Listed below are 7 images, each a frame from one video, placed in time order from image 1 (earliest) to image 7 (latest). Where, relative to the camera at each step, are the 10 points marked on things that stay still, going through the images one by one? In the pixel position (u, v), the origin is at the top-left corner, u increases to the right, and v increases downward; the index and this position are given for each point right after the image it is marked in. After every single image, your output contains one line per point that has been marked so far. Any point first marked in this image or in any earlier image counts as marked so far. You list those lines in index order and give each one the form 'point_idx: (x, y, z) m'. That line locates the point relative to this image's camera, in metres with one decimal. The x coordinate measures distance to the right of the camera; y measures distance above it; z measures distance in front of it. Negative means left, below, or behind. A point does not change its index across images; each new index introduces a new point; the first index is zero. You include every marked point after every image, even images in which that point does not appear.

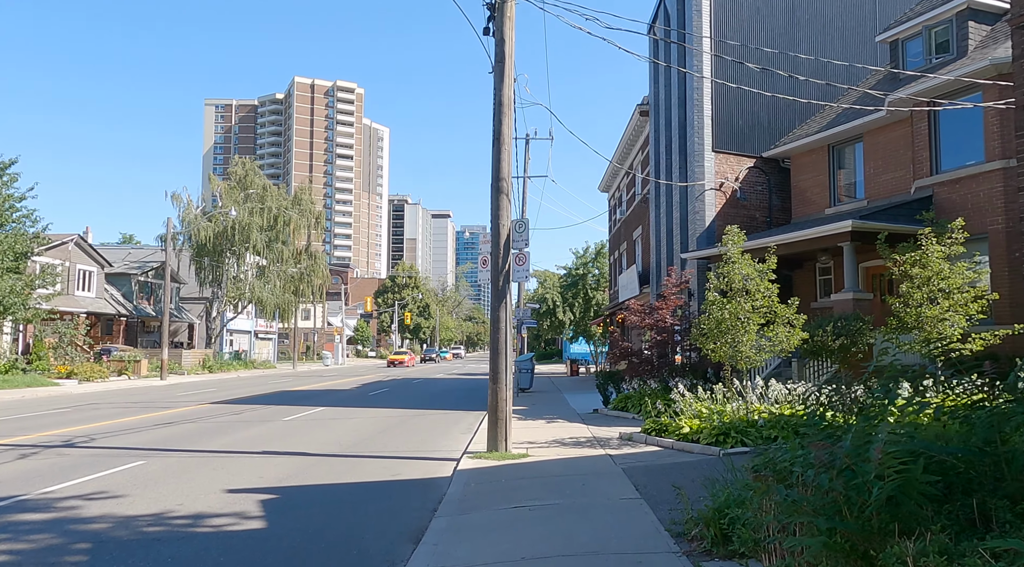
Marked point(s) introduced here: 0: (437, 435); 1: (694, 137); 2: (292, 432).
0: (-1.5, -3.0, +14.1) m
1: (+5.1, +4.1, +19.8) m
2: (-4.4, -3.0, +14.2) m
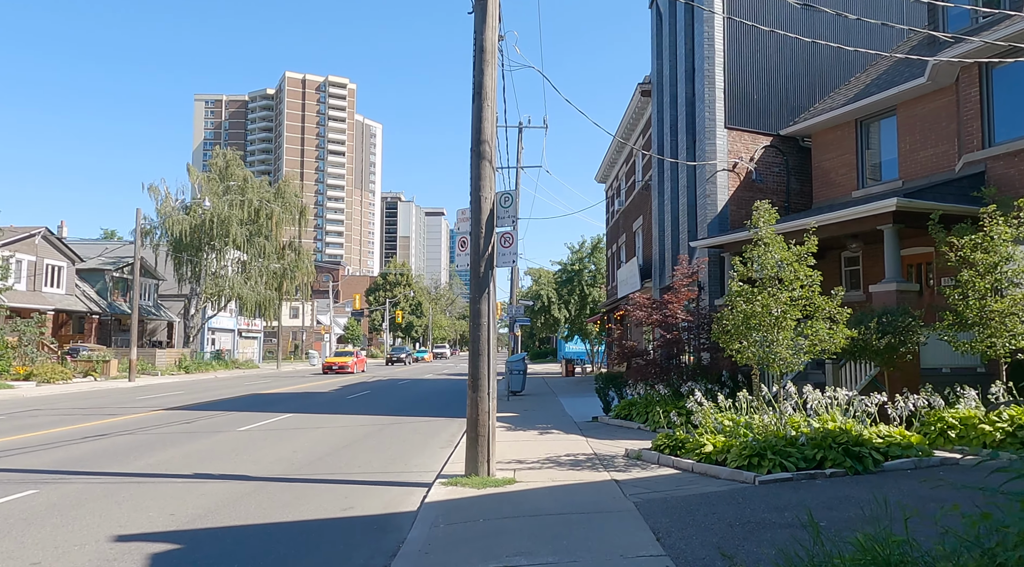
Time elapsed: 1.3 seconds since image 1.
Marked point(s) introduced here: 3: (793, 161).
0: (-1.7, -2.8, +12.0) m
1: (+4.8, +4.3, +17.8) m
2: (-4.6, -2.8, +12.1) m
3: (+7.2, +3.1, +18.1) m
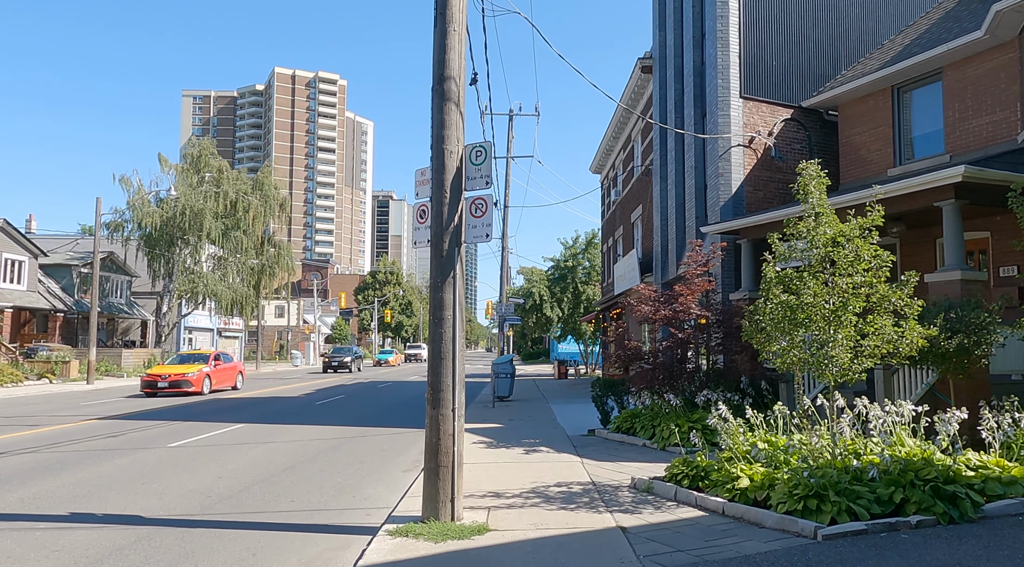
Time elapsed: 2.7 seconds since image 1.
0: (-2.0, -2.7, +9.8) m
1: (+4.5, +4.5, +15.6) m
2: (-4.9, -2.6, +9.8) m
3: (+6.8, +3.3, +15.9) m
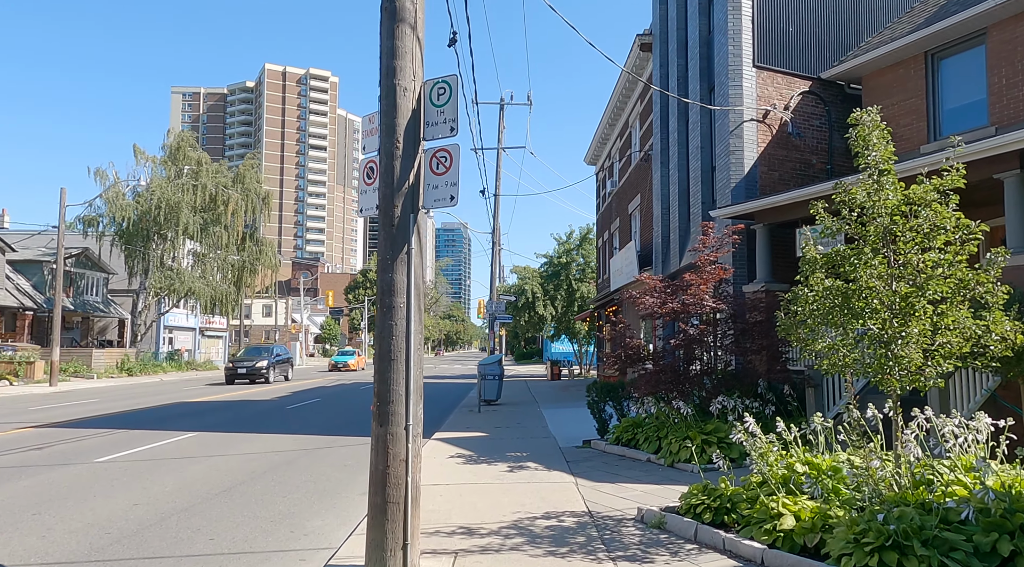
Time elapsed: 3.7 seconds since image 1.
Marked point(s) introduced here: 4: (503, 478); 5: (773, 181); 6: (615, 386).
0: (-2.3, -2.5, +8.1) m
1: (+4.2, +4.6, +13.9) m
2: (-5.2, -2.4, +8.1) m
3: (+6.6, +3.4, +14.3) m
4: (-0.1, -2.5, +9.0) m
5: (+5.0, +2.0, +13.5) m
6: (+1.7, -1.7, +11.6) m
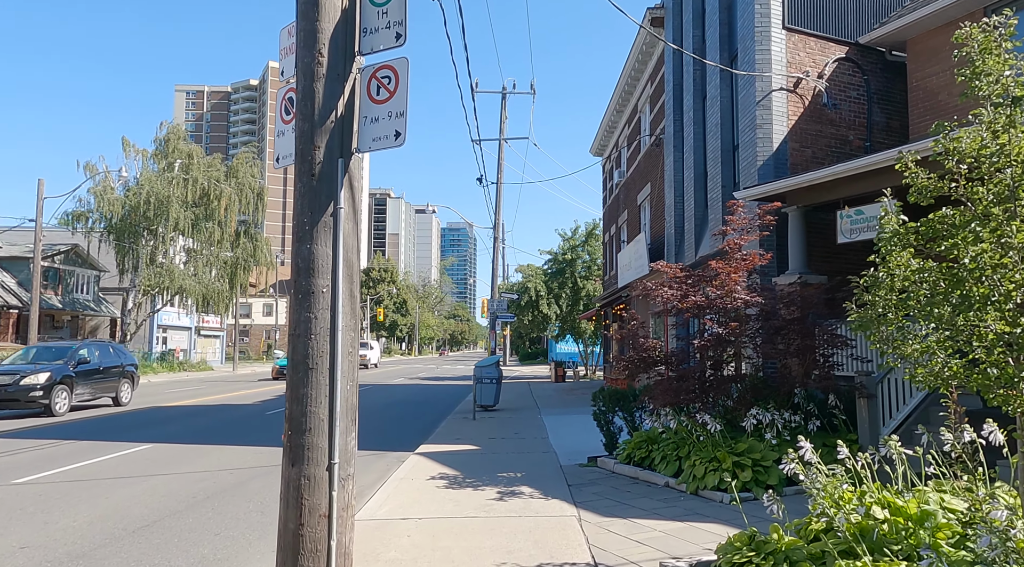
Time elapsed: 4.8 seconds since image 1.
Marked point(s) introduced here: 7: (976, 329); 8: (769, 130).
0: (-2.4, -2.4, +6.5) m
1: (+4.1, +4.8, +12.3) m
2: (-5.3, -2.3, +6.5) m
3: (+6.5, +3.5, +12.6) m
4: (-0.2, -2.3, +7.3) m
5: (+4.9, +2.1, +11.8) m
6: (+1.6, -1.6, +9.9) m
7: (+2.7, -0.3, +4.1) m
8: (+4.2, +2.5, +11.7) m
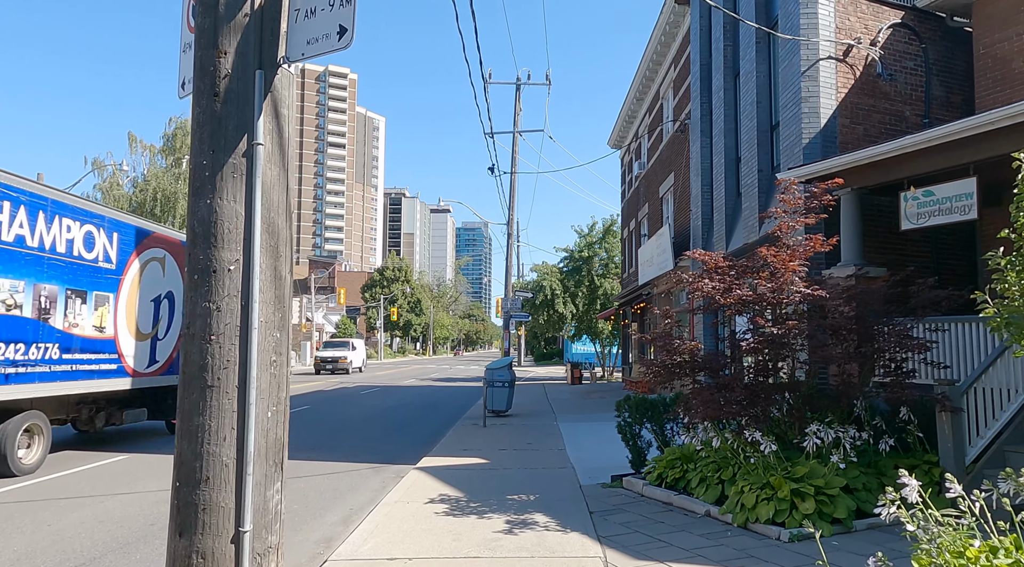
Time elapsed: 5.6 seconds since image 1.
0: (-2.3, -2.3, +5.3) m
1: (+4.3, +4.9, +10.9) m
2: (-5.2, -2.2, +5.4) m
3: (+6.7, +3.6, +11.2) m
4: (-0.1, -2.2, +6.1) m
5: (+5.1, +2.2, +10.5) m
6: (+1.7, -1.5, +8.6) m
7: (+2.7, -0.2, +2.8) m
8: (+4.4, +2.6, +10.3) m
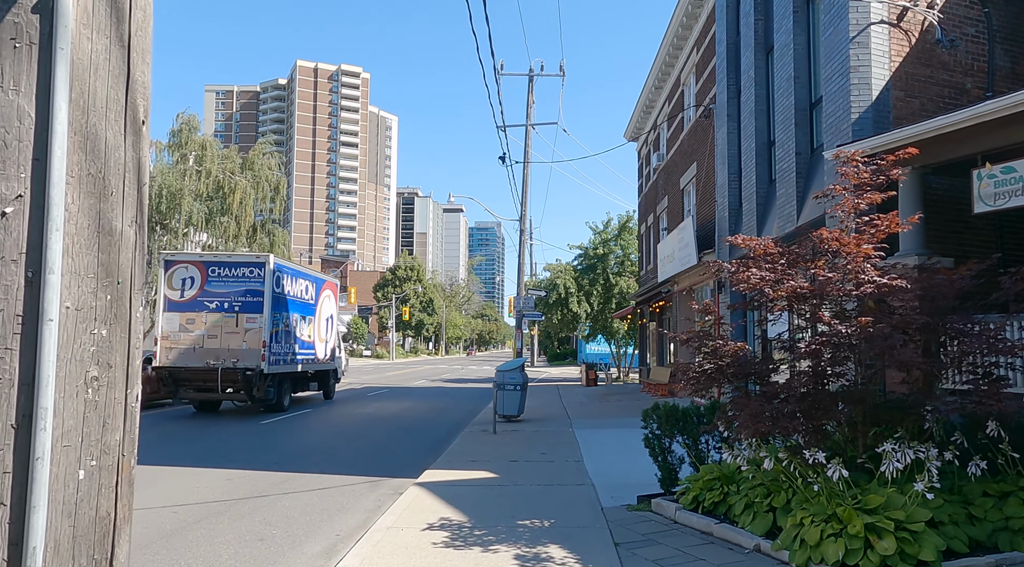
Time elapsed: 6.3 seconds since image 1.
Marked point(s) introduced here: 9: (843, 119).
0: (-2.2, -2.2, +4.2) m
1: (+4.5, +4.9, +9.7) m
2: (-5.1, -2.1, +4.4) m
3: (+6.9, +3.7, +10.0) m
4: (-0.1, -2.2, +5.0) m
5: (+5.2, +2.3, +9.3) m
6: (+1.9, -1.4, +7.5) m
7: (+2.7, -0.1, +1.6) m
8: (+4.6, +2.7, +9.1) m
9: (+4.4, +2.2, +9.4) m
